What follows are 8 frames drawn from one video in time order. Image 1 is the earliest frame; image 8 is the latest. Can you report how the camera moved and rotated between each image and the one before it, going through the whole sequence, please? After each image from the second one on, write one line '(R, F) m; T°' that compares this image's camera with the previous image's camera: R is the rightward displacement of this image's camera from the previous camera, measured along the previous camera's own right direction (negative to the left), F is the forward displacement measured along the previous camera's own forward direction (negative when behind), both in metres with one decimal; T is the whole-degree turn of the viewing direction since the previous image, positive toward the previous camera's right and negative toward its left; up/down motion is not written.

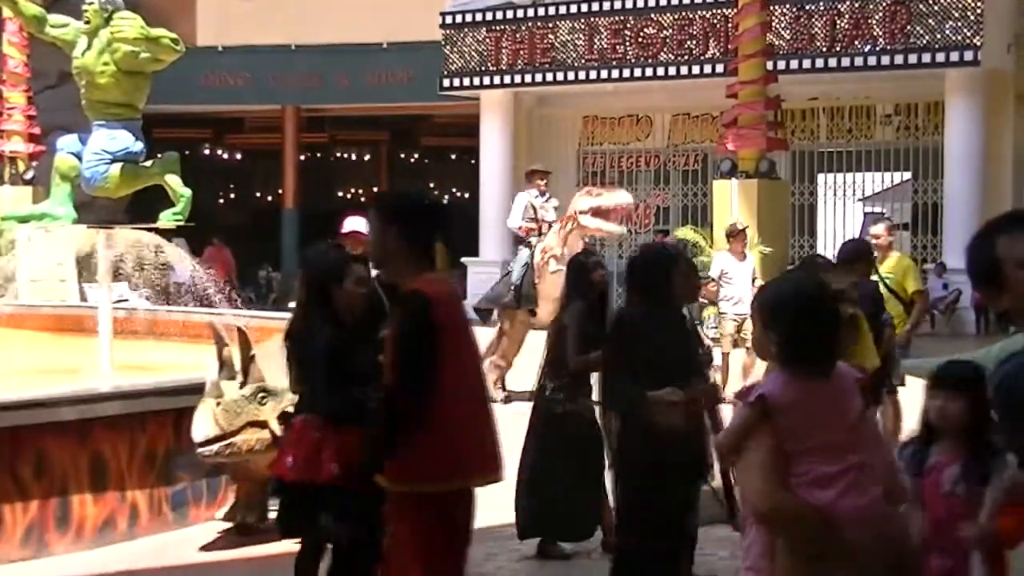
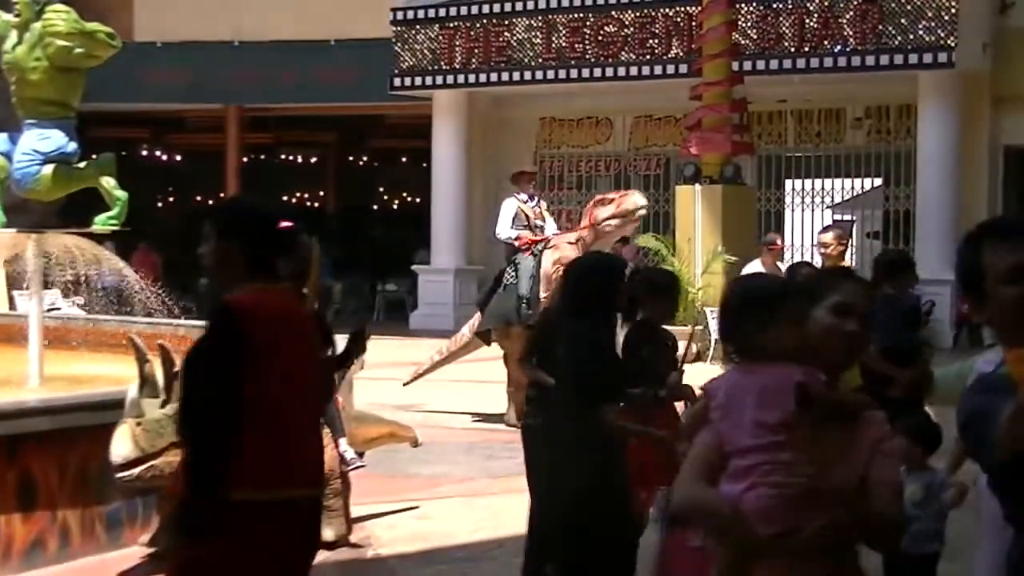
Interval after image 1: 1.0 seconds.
(-0.1, +0.8) m; +2°
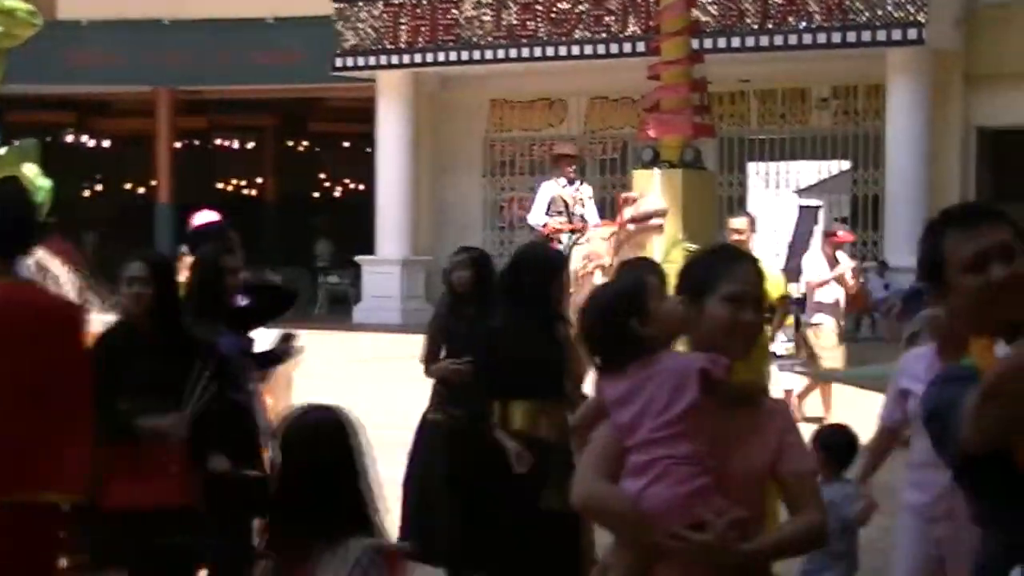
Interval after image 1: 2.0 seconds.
(+0.1, +0.9) m; +1°
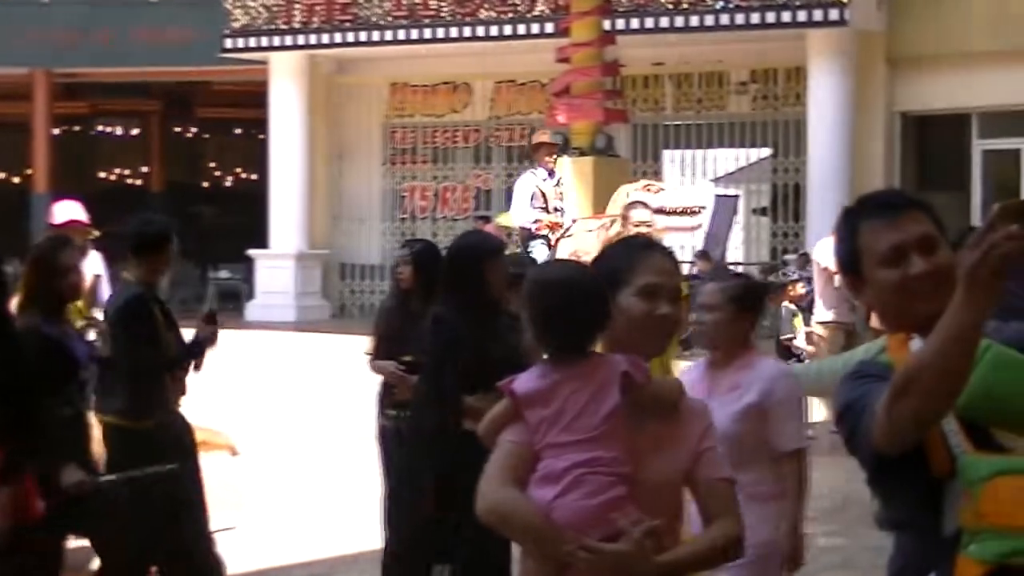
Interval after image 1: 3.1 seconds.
(0.0, +0.9) m; +3°
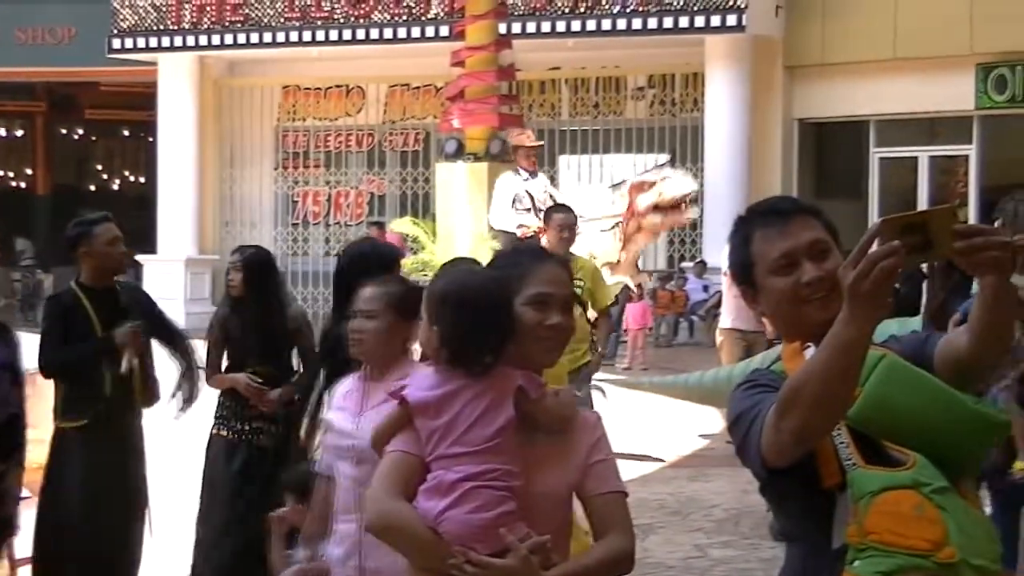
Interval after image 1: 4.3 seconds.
(+0.1, +0.2) m; +2°
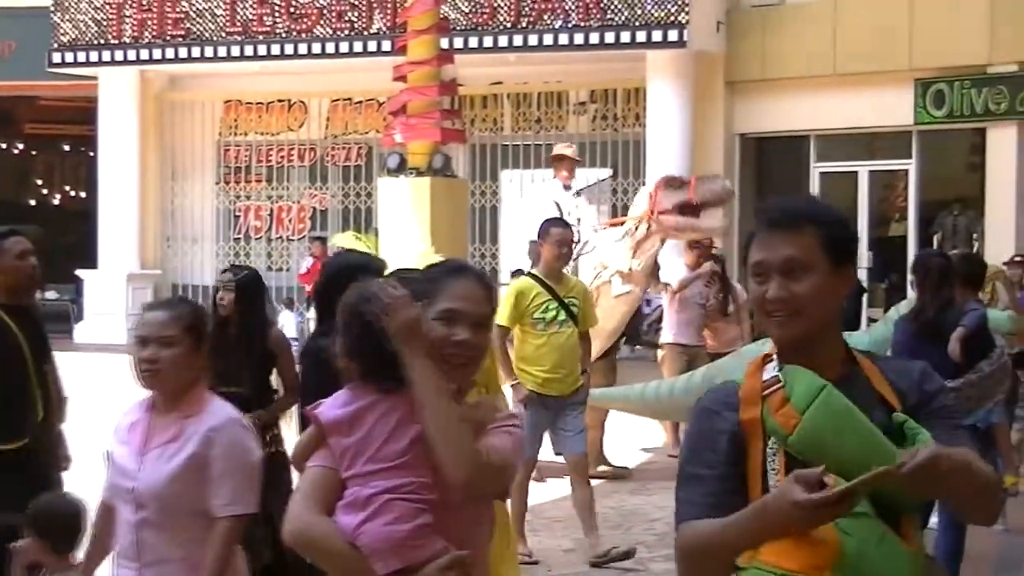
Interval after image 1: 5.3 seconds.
(+0.1, 0.0) m; +1°
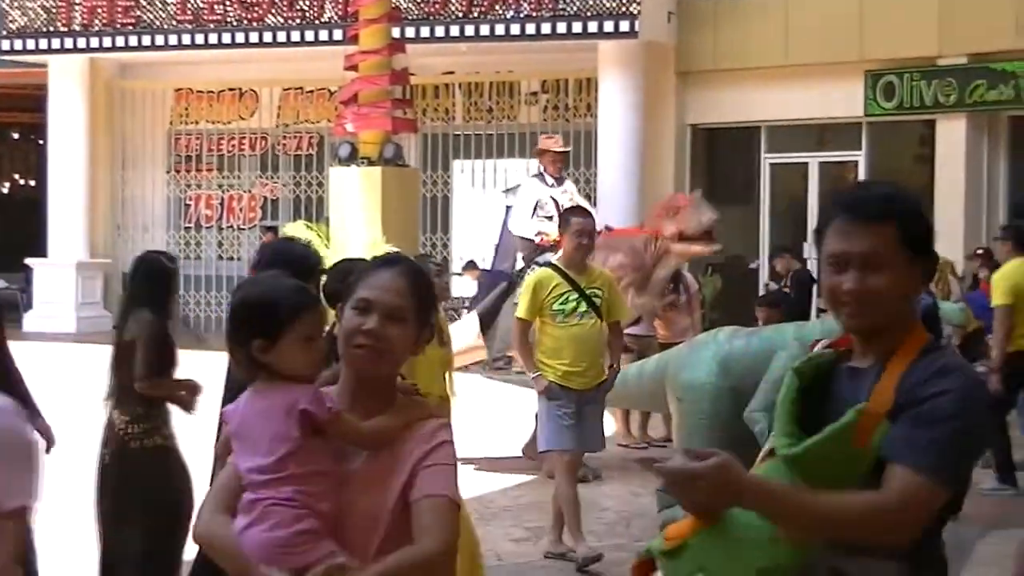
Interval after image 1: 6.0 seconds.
(0.0, 0.0) m; +1°
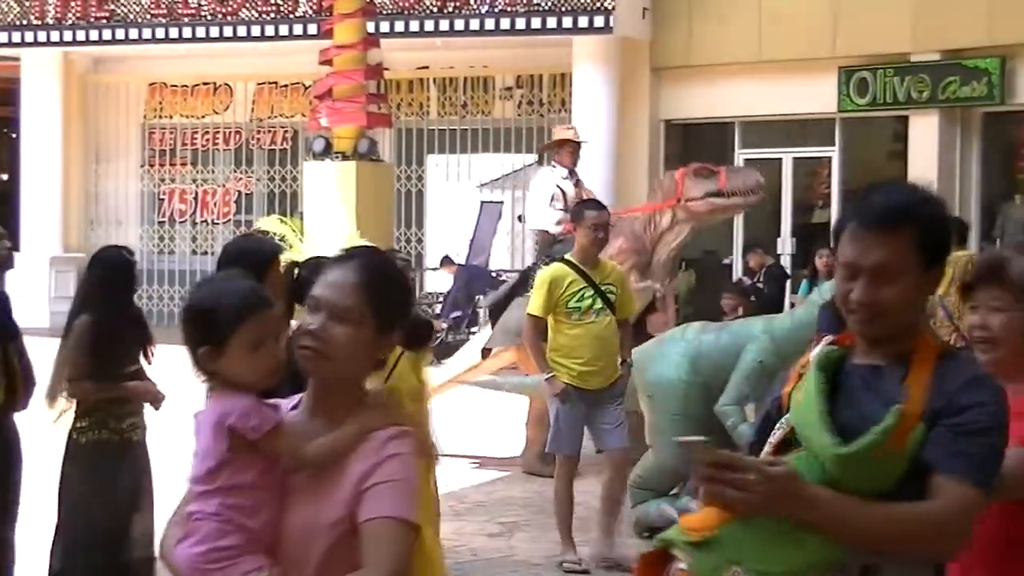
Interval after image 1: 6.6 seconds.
(0.0, 0.0) m; +1°
